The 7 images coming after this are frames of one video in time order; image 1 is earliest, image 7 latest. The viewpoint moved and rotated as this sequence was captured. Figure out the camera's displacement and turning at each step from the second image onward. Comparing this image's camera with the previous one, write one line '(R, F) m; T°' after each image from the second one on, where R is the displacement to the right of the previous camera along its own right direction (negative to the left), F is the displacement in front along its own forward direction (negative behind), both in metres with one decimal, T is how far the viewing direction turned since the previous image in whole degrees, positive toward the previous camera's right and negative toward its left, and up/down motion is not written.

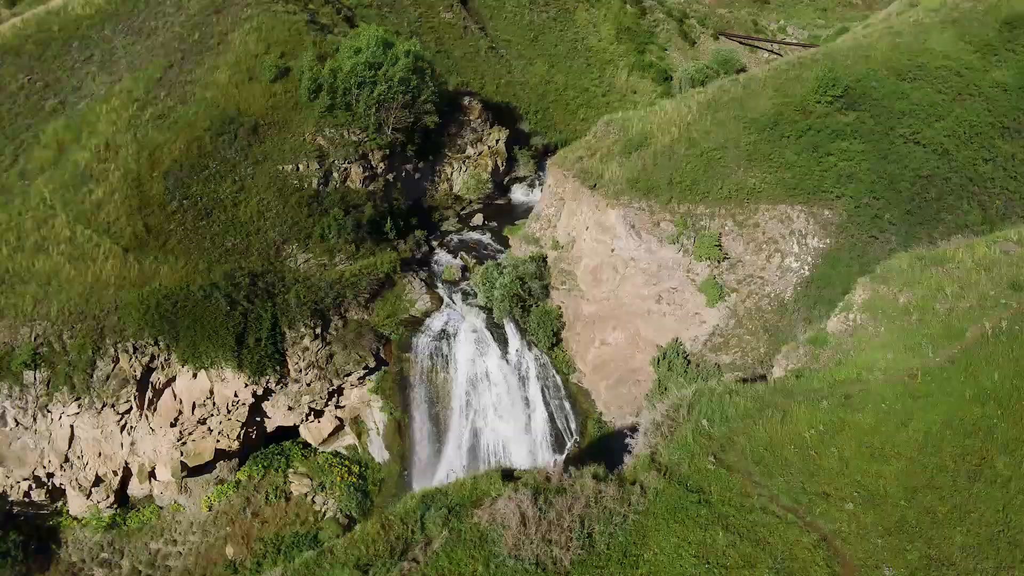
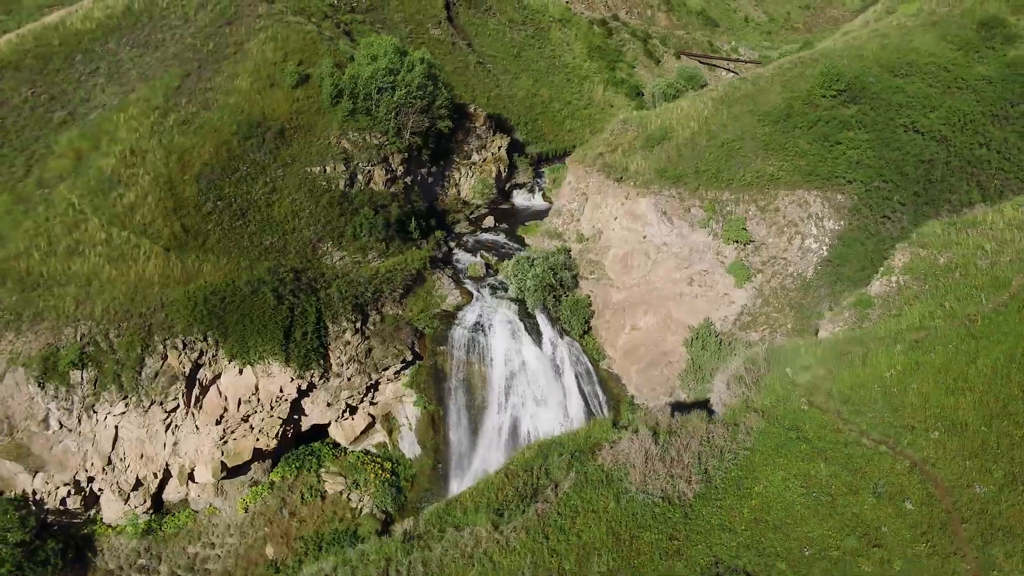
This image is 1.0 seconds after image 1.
(-2.6, -0.5) m; +3°
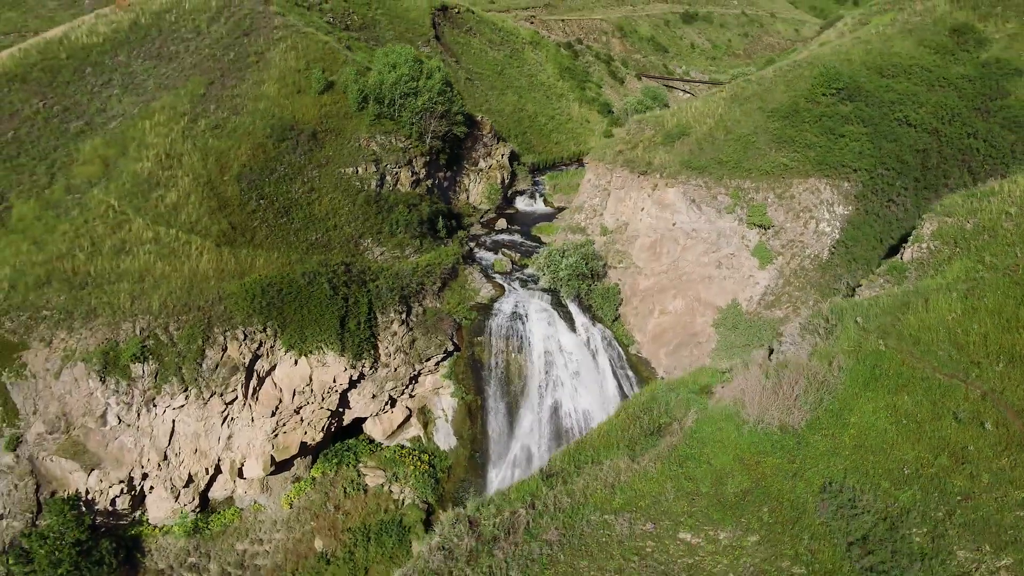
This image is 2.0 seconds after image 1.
(-3.0, -0.8) m; +3°
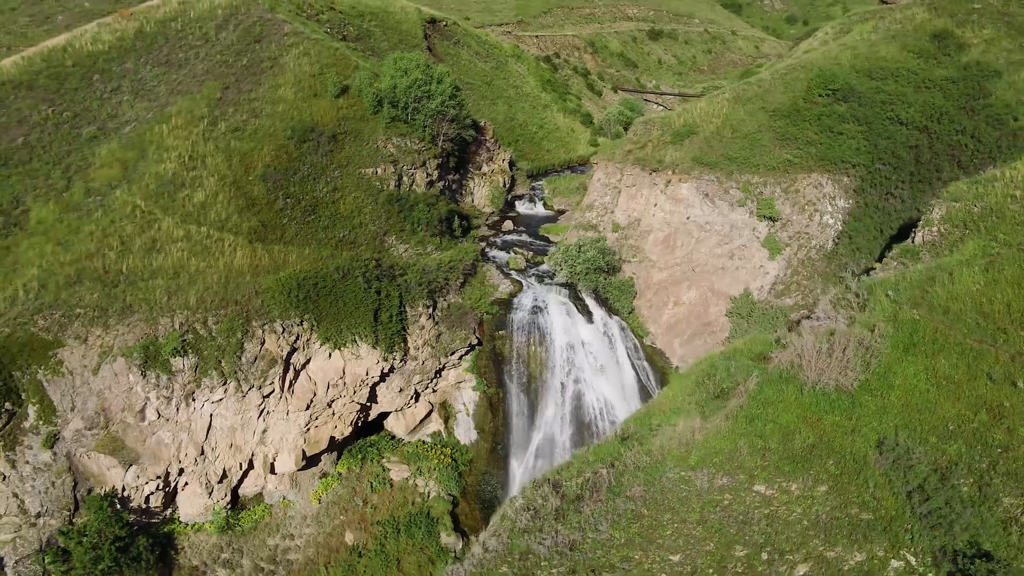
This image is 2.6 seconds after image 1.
(-1.9, -0.6) m; +2°
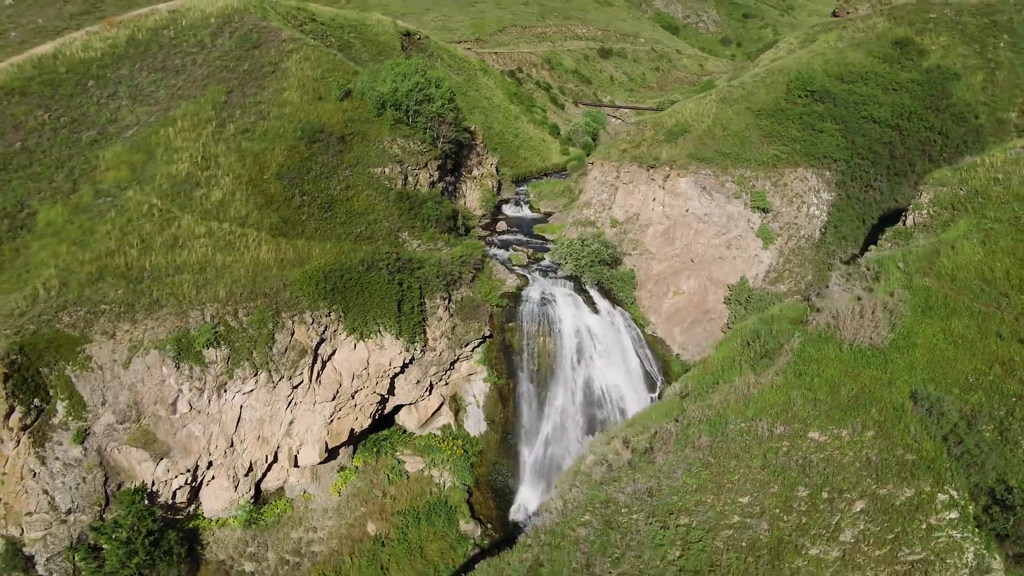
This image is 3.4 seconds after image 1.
(-2.0, -0.9) m; +3°
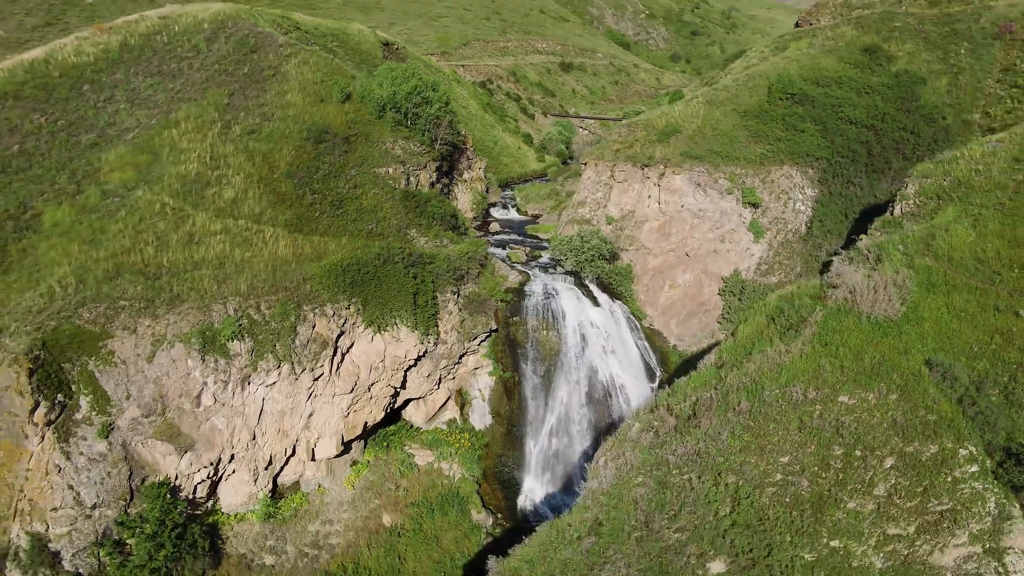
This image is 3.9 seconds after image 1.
(-1.6, -0.8) m; +3°
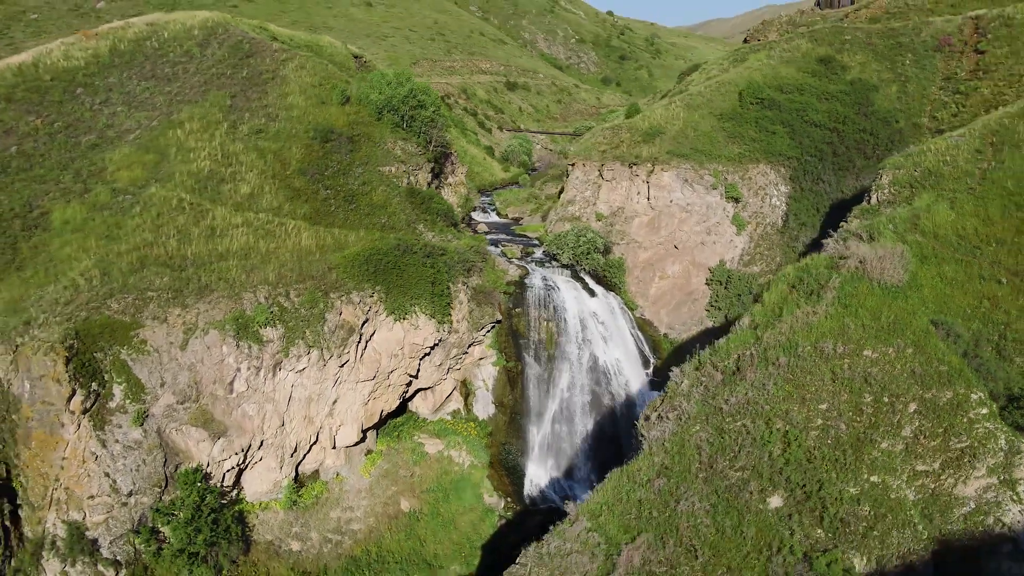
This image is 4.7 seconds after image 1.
(-2.3, -1.2) m; +4°
